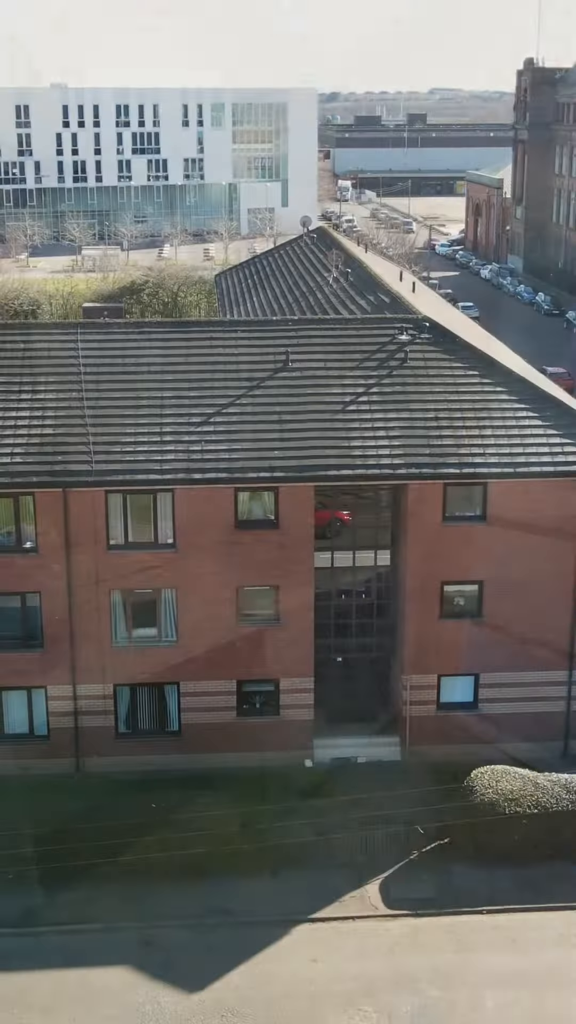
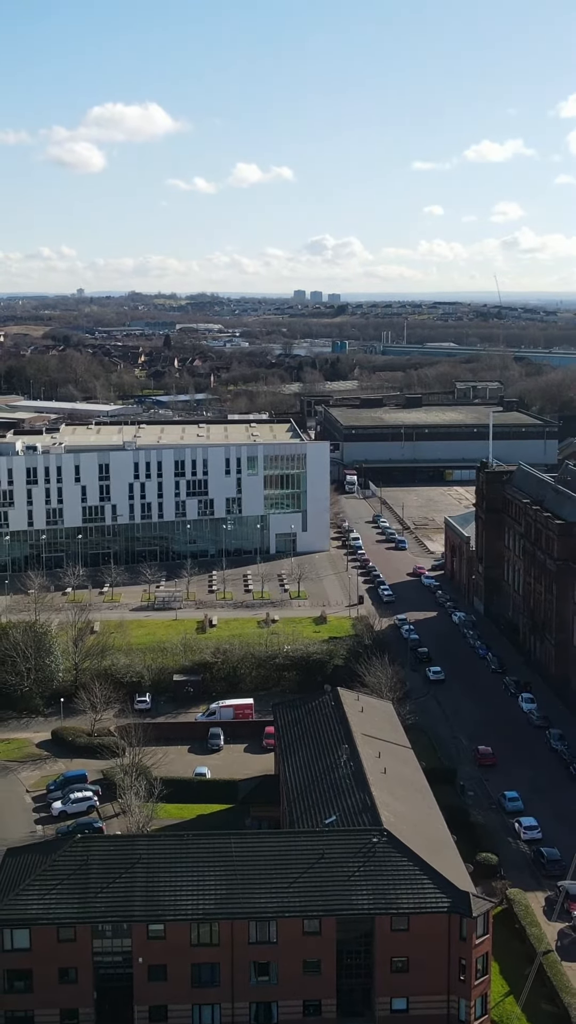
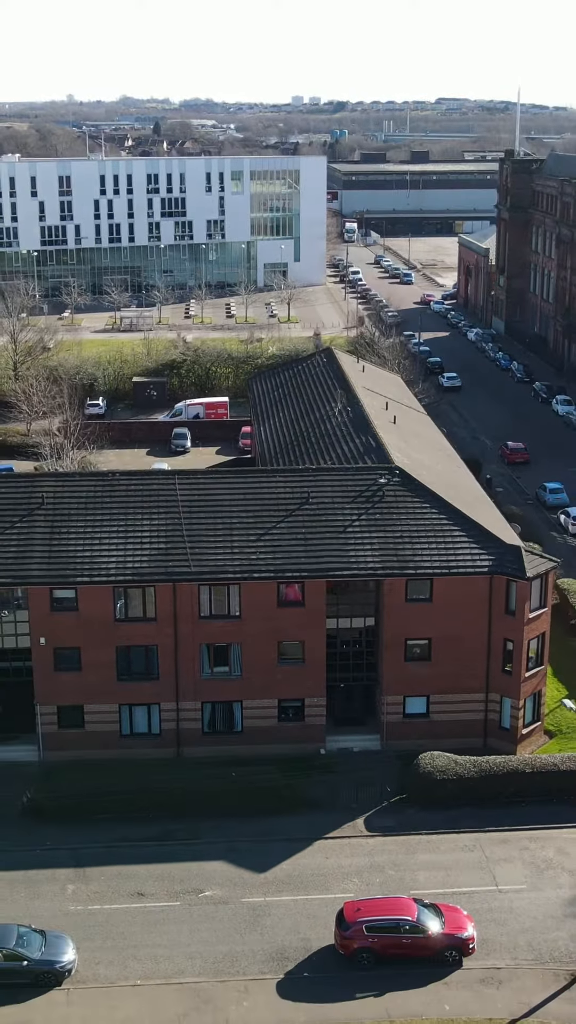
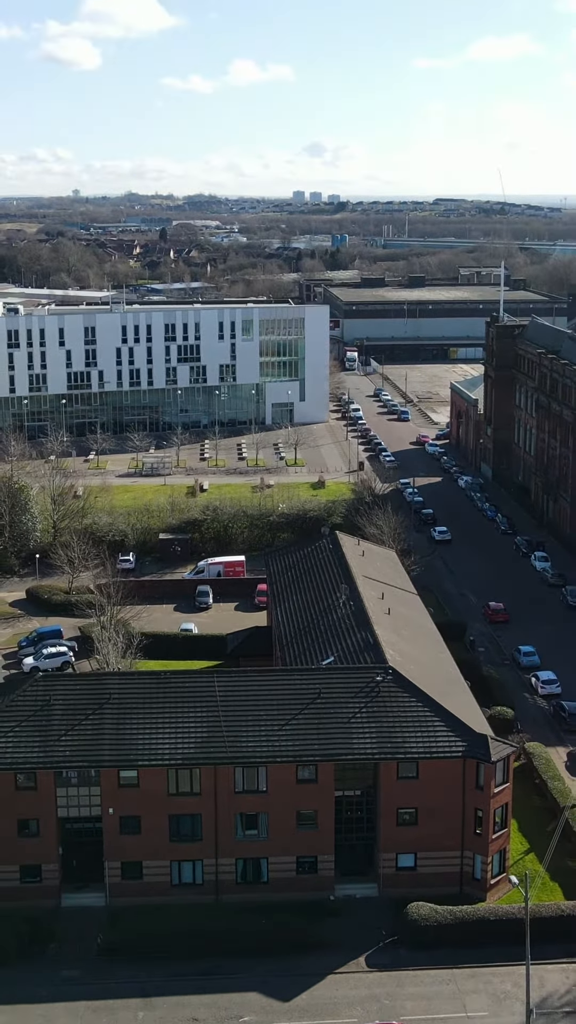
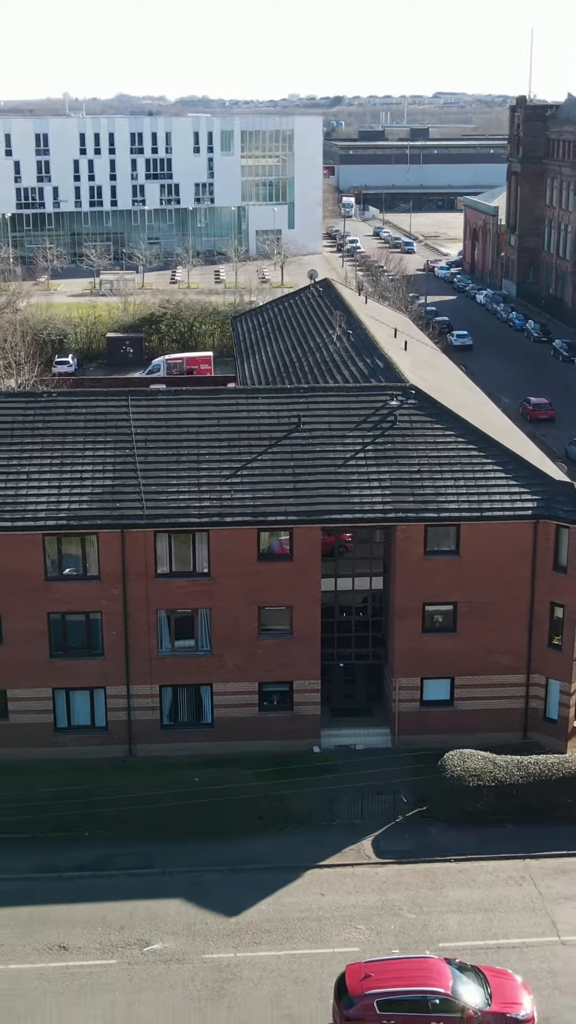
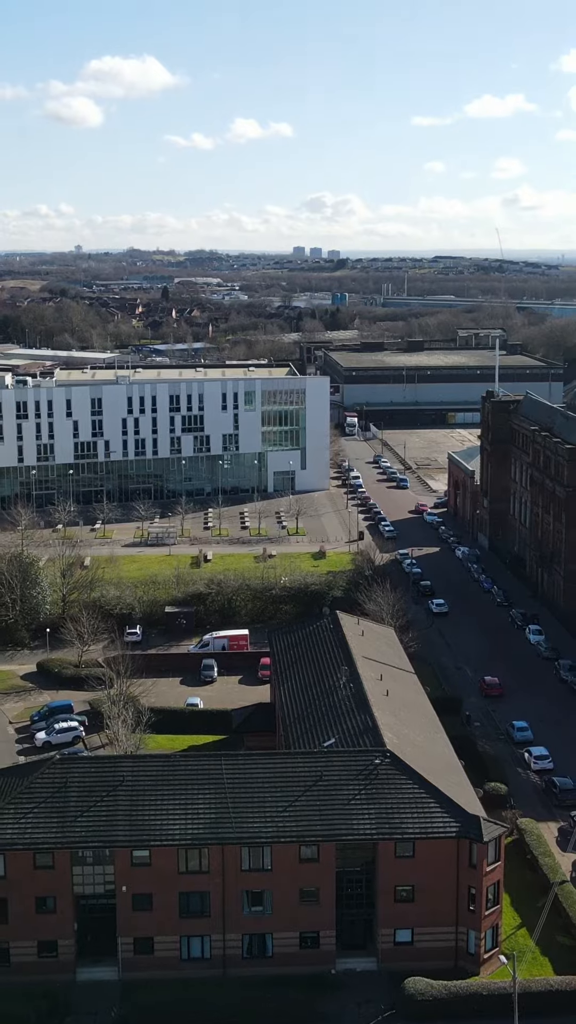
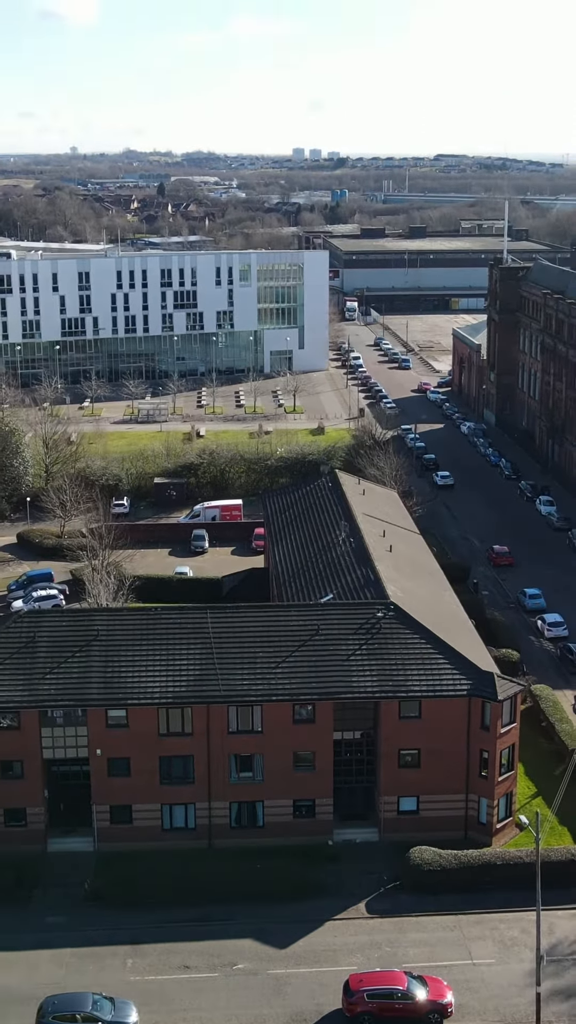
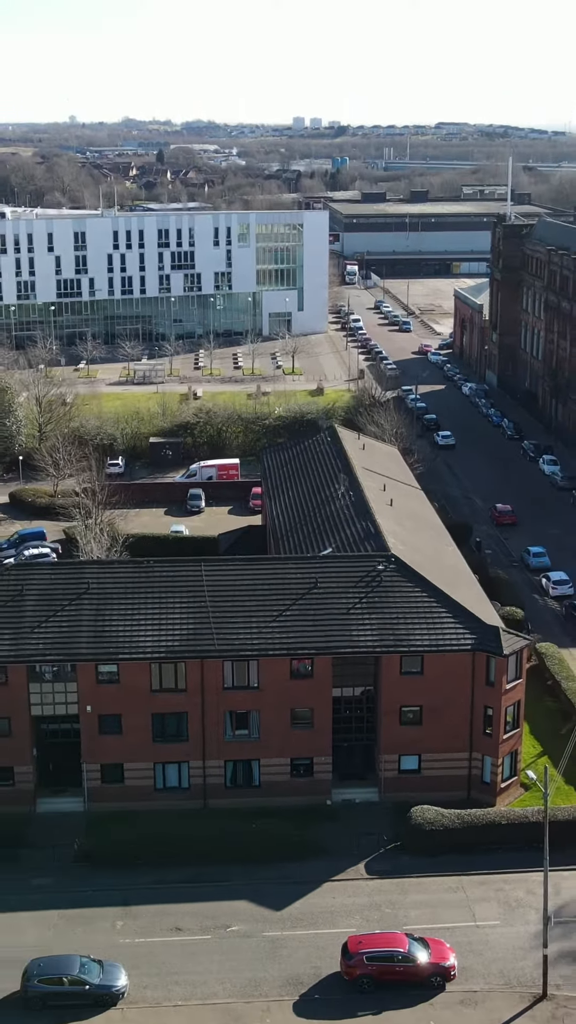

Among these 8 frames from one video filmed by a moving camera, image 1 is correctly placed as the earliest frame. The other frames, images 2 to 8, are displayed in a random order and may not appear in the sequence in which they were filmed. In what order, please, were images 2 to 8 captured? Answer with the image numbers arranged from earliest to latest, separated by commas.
5, 3, 8, 7, 4, 6, 2
